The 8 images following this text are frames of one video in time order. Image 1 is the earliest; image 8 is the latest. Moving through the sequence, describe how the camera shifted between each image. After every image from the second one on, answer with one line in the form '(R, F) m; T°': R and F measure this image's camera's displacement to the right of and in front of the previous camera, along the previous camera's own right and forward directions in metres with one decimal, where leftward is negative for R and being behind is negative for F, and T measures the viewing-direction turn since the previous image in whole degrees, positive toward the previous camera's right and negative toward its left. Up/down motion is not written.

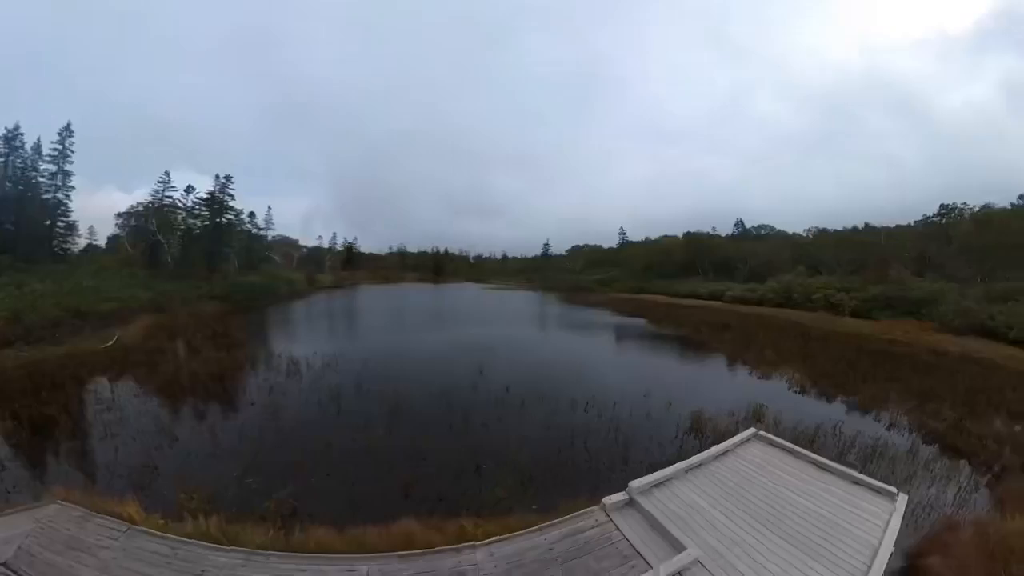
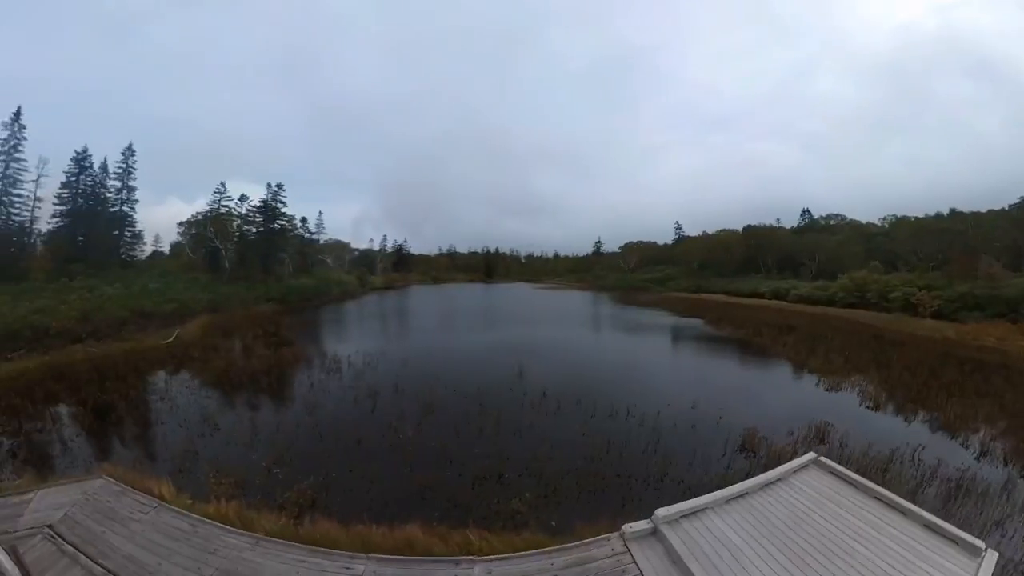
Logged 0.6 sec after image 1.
(+1.8, +0.5) m; -10°
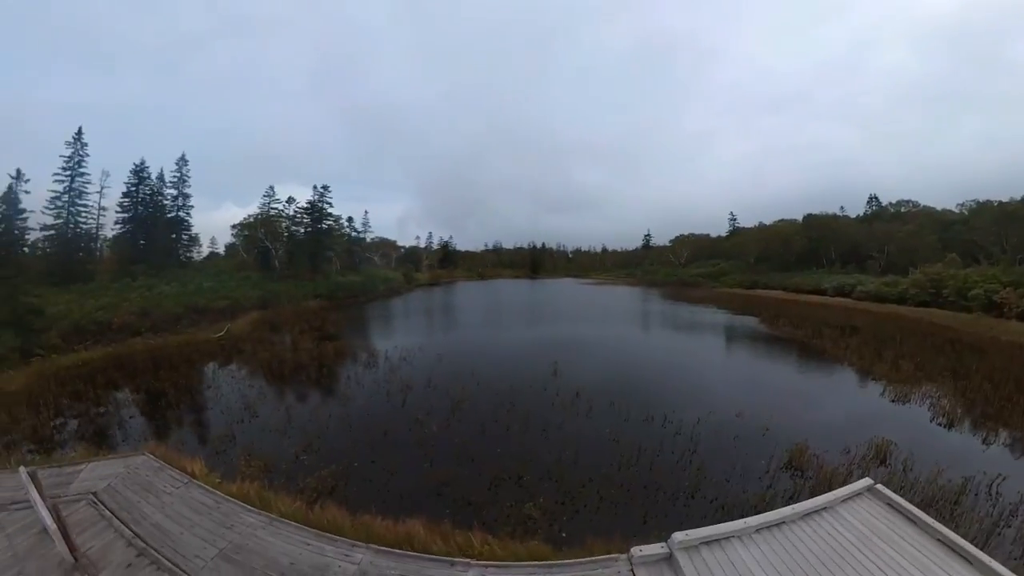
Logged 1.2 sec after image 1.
(+1.8, +0.4) m; -10°
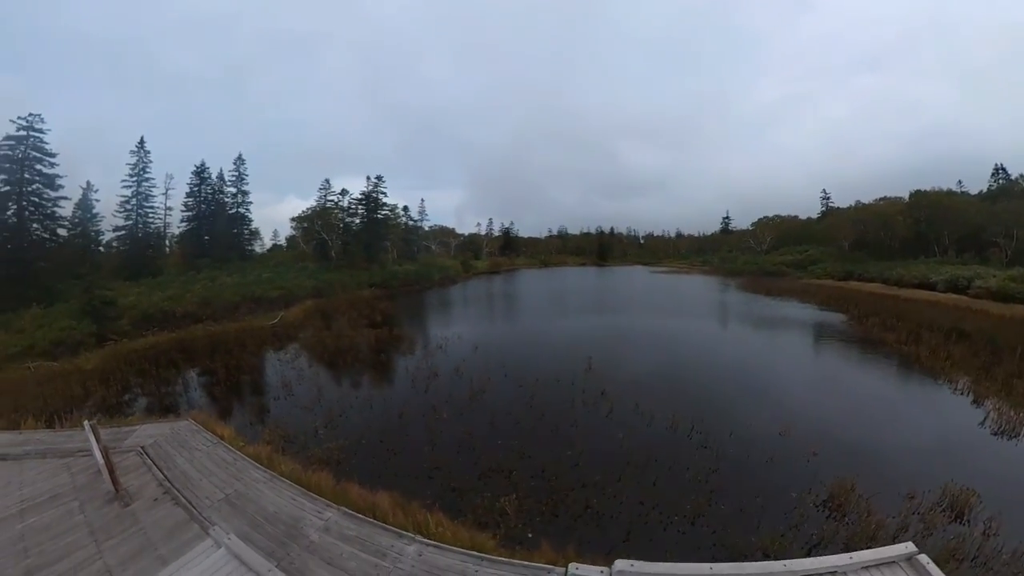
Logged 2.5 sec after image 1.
(+2.8, +1.2) m; -14°
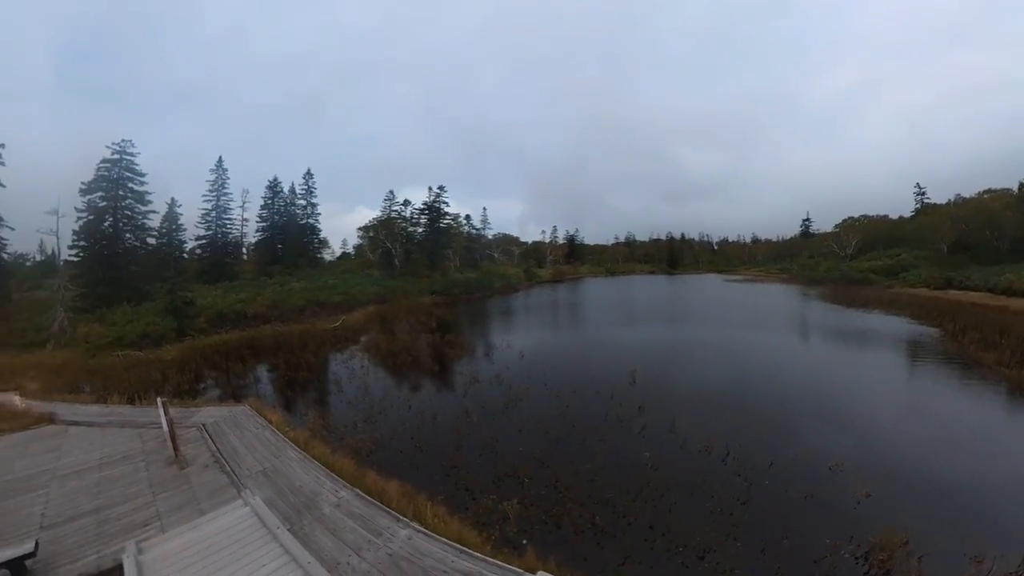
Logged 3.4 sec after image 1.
(+2.3, +0.5) m; -13°
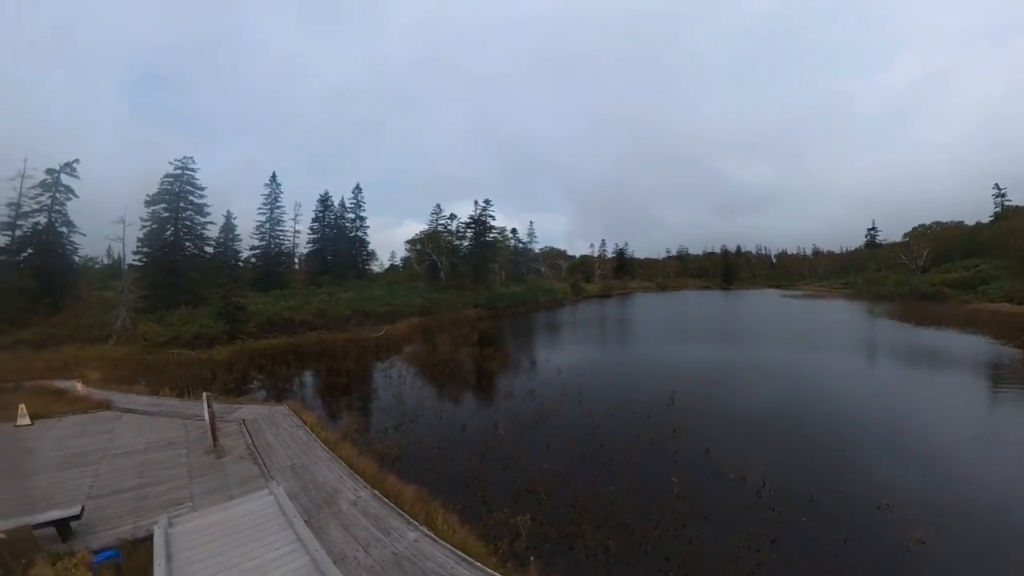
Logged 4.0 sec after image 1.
(+1.4, +0.3) m; -9°
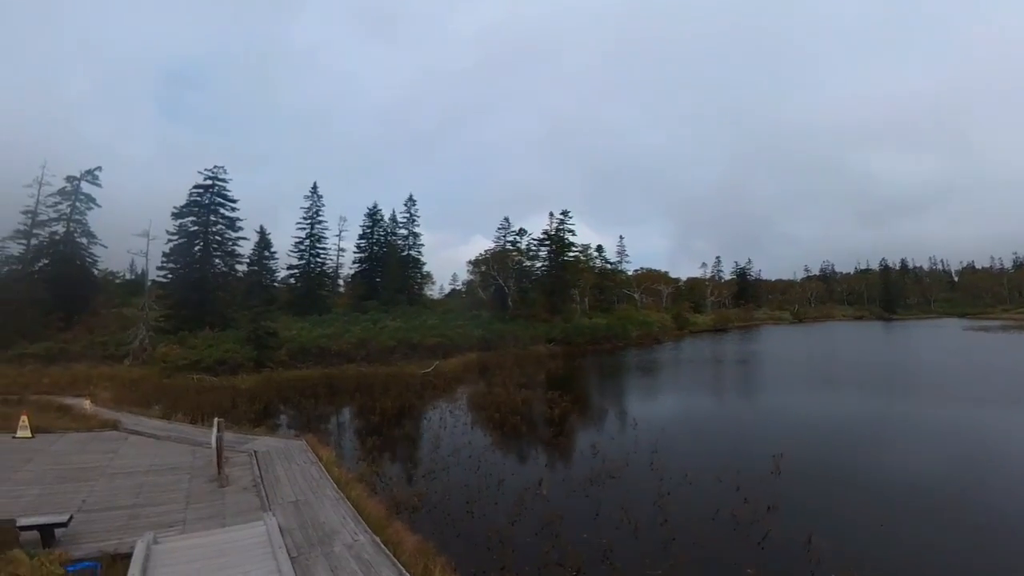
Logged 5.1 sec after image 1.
(+1.4, +3.2) m; -12°
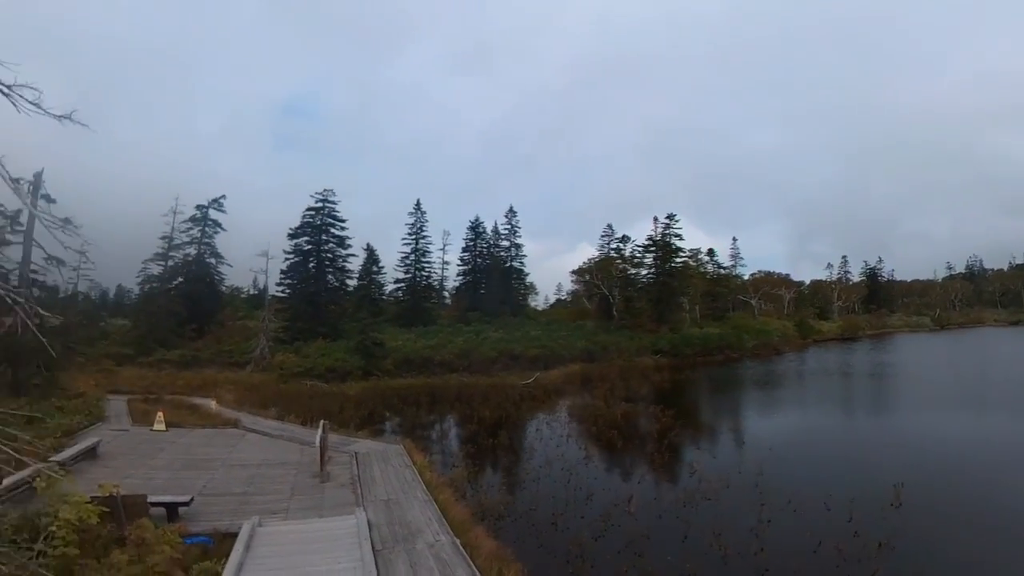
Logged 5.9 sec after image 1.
(+1.1, +0.4) m; -14°
